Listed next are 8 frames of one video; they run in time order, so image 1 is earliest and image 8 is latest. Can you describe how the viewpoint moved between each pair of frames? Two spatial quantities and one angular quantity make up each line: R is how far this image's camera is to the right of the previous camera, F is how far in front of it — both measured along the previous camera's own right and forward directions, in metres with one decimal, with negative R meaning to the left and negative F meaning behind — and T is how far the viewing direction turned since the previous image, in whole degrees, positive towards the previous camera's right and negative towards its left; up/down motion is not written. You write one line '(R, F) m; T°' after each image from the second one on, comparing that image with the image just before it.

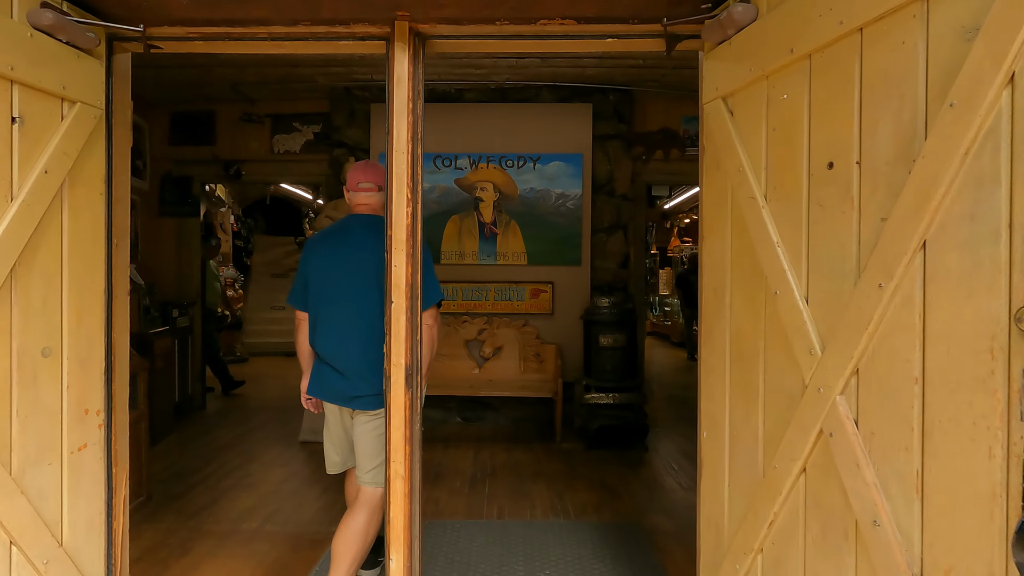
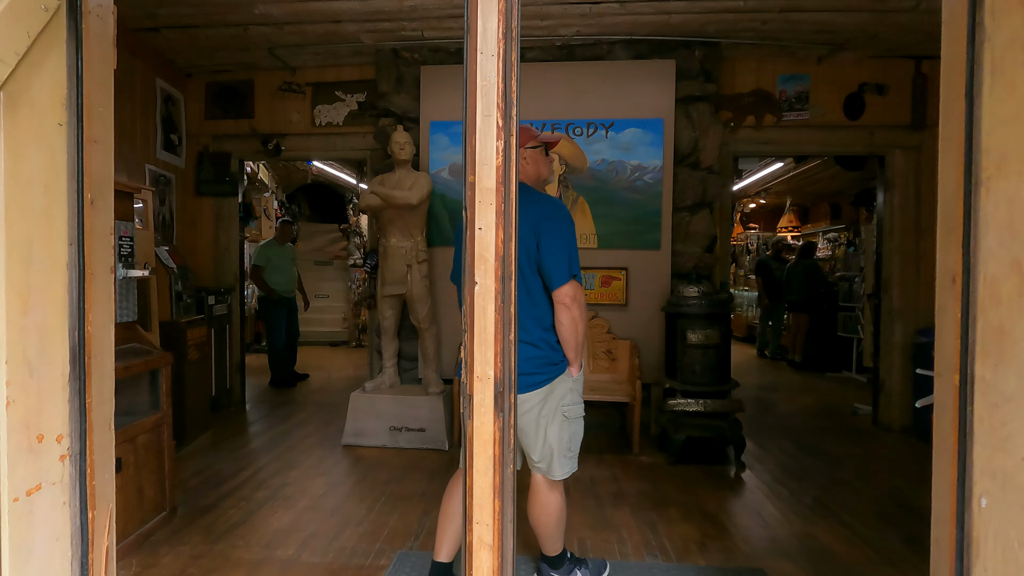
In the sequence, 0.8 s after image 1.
(-0.2, +0.5) m; -4°
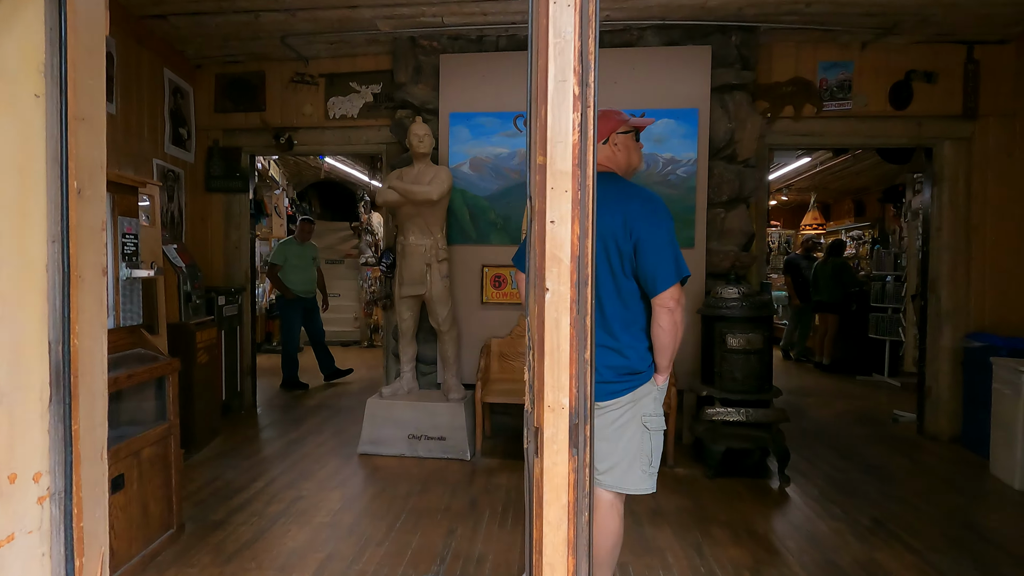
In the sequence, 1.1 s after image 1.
(-0.1, +0.2) m; -1°
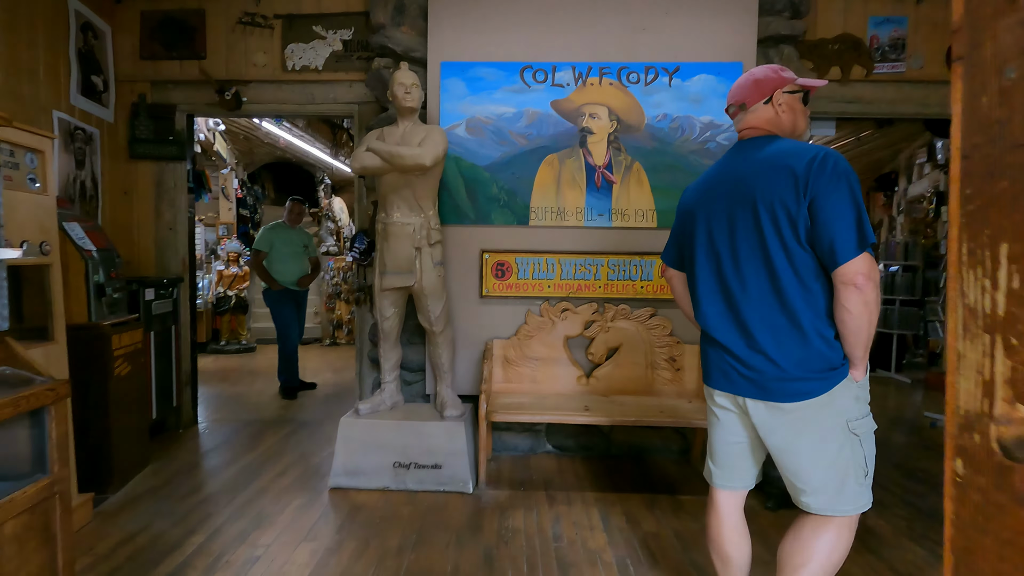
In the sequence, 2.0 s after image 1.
(-0.2, +0.6) m; +4°
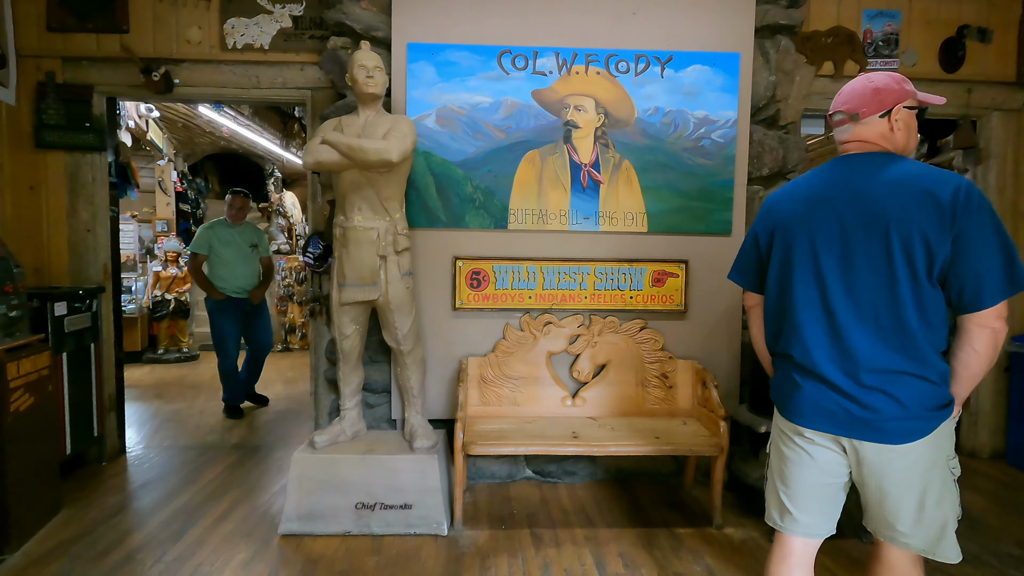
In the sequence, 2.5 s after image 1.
(-0.1, +0.3) m; +4°
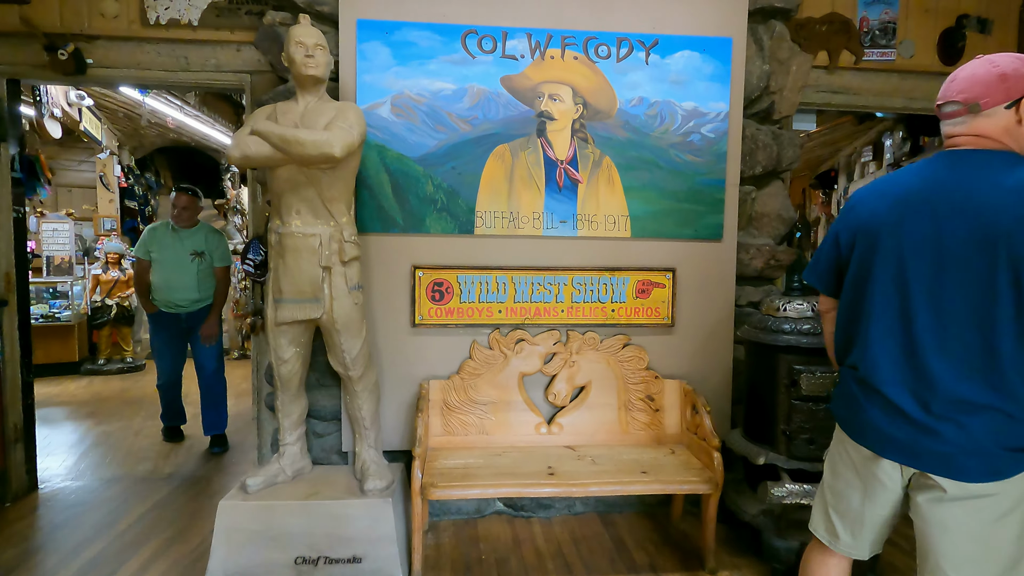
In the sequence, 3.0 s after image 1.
(0.0, +0.3) m; +3°
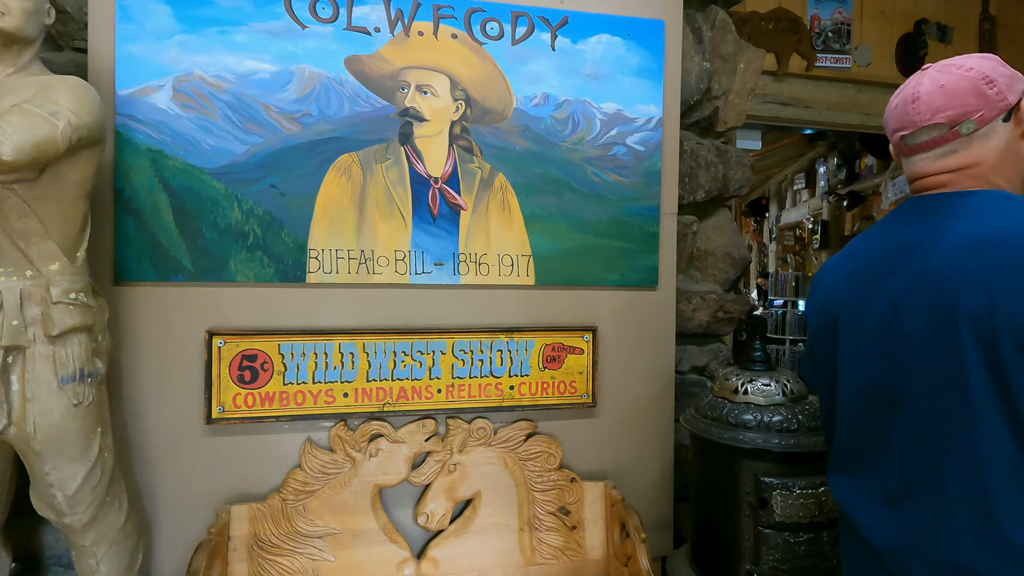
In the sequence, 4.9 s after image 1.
(+0.2, +0.6) m; +6°
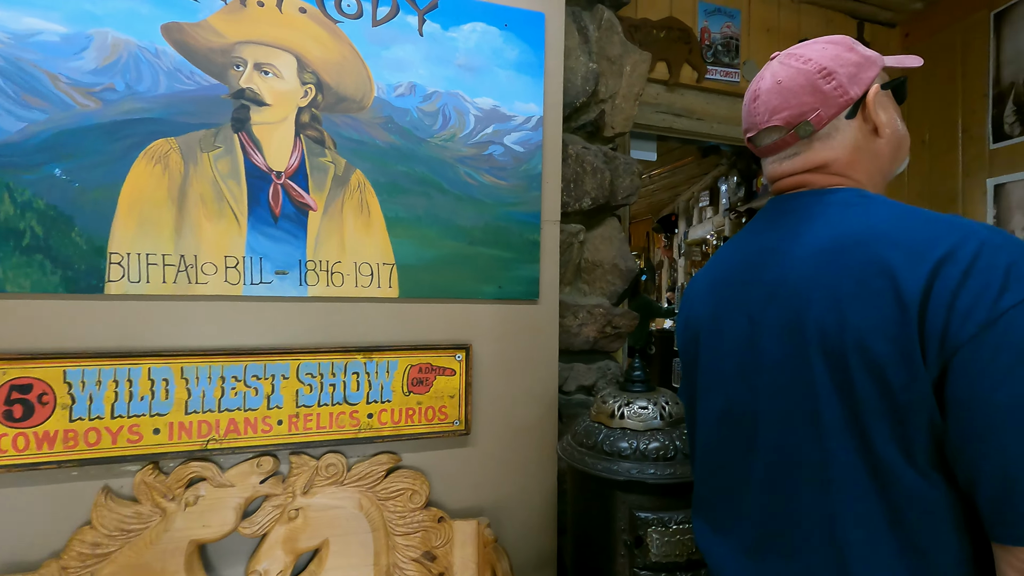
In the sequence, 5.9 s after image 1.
(+0.2, +0.2) m; +8°
